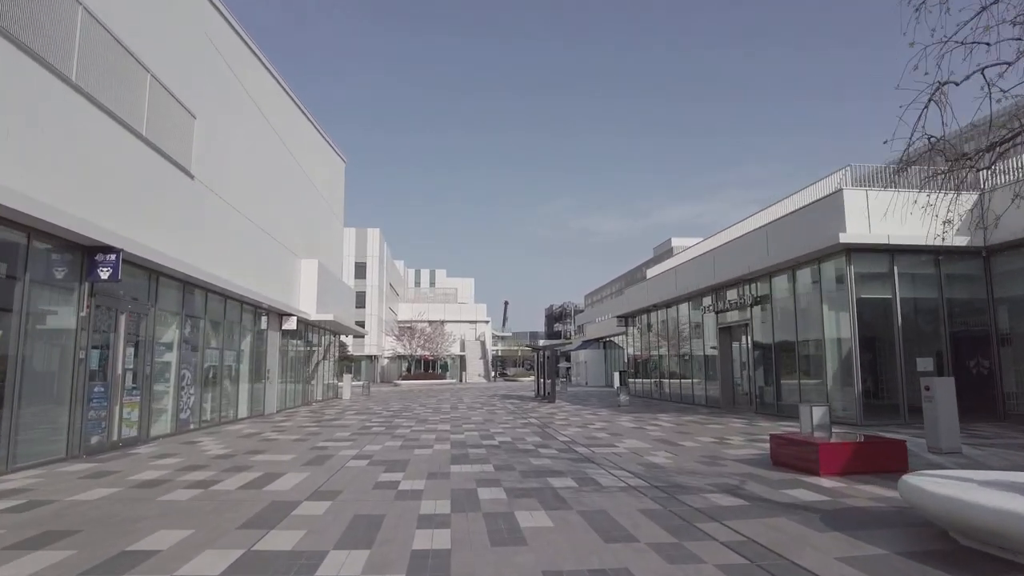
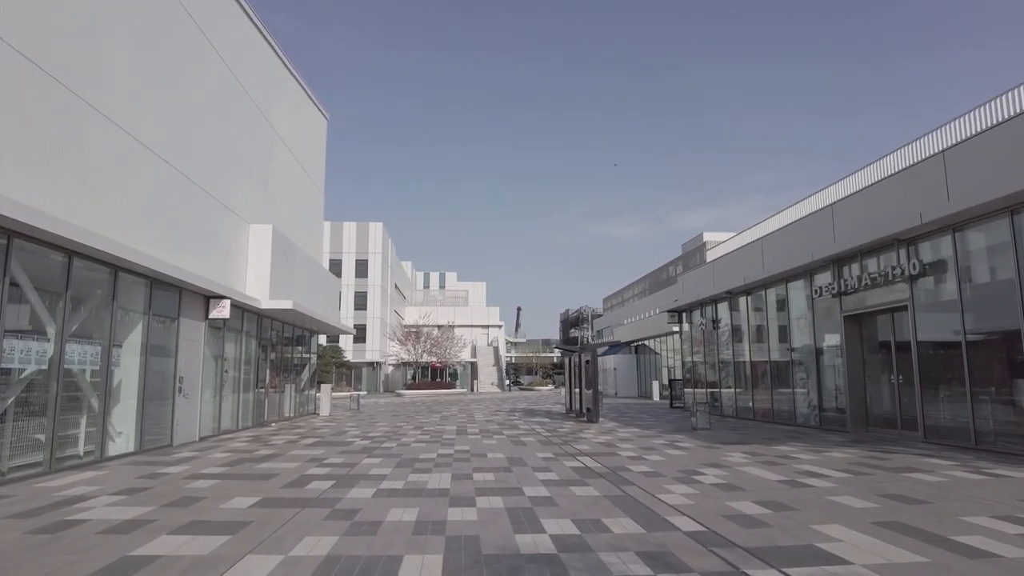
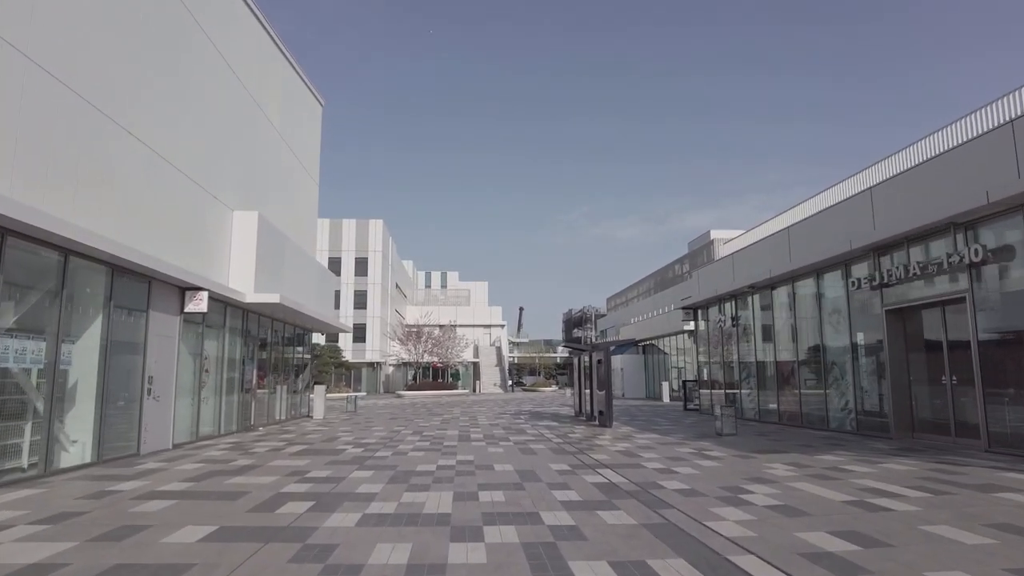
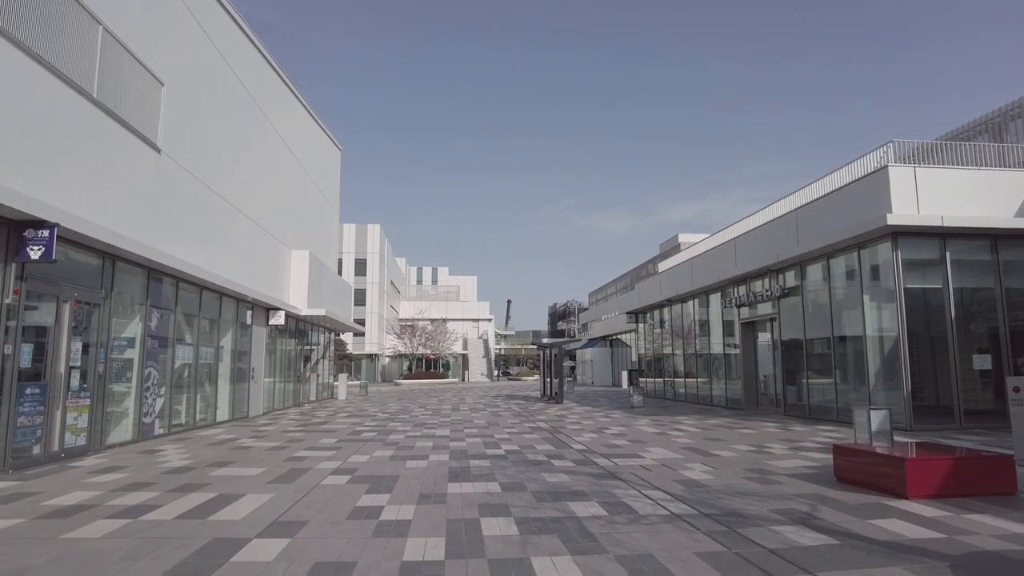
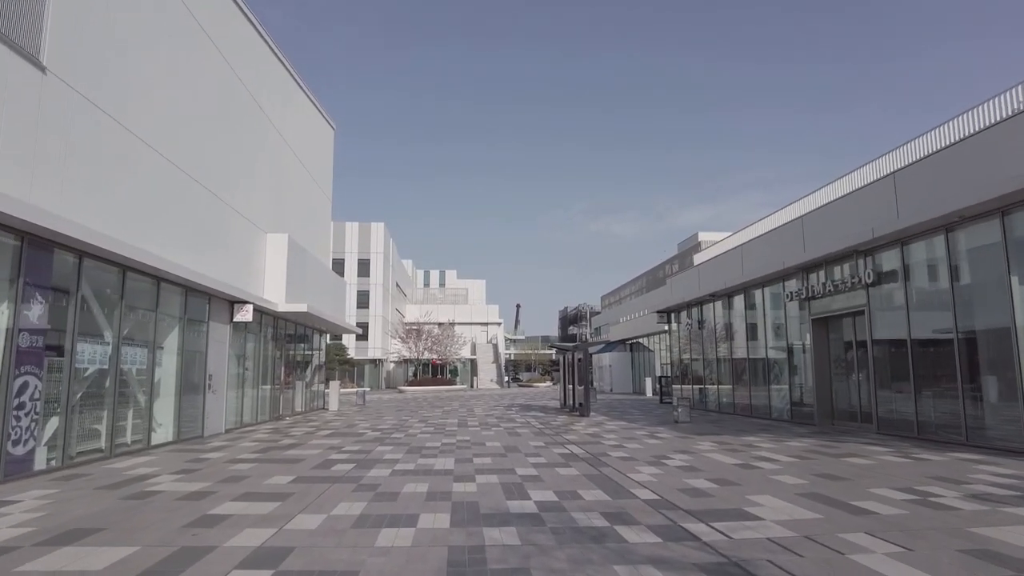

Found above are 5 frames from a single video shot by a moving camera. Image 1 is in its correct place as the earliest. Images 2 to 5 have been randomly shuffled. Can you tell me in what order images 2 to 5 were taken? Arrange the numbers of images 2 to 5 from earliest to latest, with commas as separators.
4, 5, 2, 3
